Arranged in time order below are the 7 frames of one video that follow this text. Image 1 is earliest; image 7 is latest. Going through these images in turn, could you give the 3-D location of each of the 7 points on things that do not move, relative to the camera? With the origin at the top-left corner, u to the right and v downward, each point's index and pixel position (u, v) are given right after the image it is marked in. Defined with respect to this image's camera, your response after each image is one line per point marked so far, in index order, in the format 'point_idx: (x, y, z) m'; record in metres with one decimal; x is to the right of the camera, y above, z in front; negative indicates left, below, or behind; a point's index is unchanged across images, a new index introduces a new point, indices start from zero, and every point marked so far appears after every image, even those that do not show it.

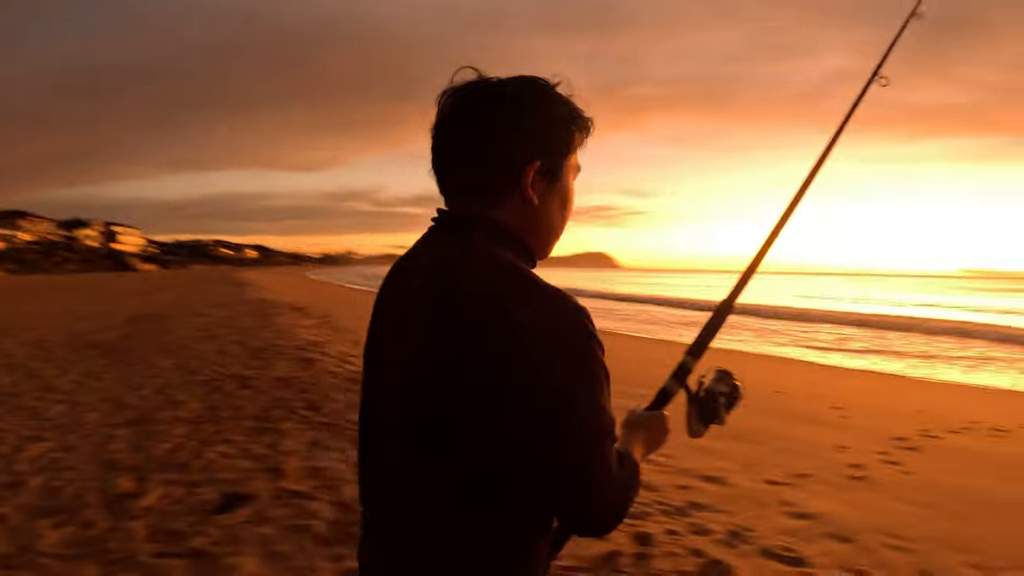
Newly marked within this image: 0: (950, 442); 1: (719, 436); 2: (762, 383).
0: (+4.0, -1.4, +6.8) m
1: (+1.8, -1.4, +6.9) m
2: (+3.7, -1.5, +11.3) m
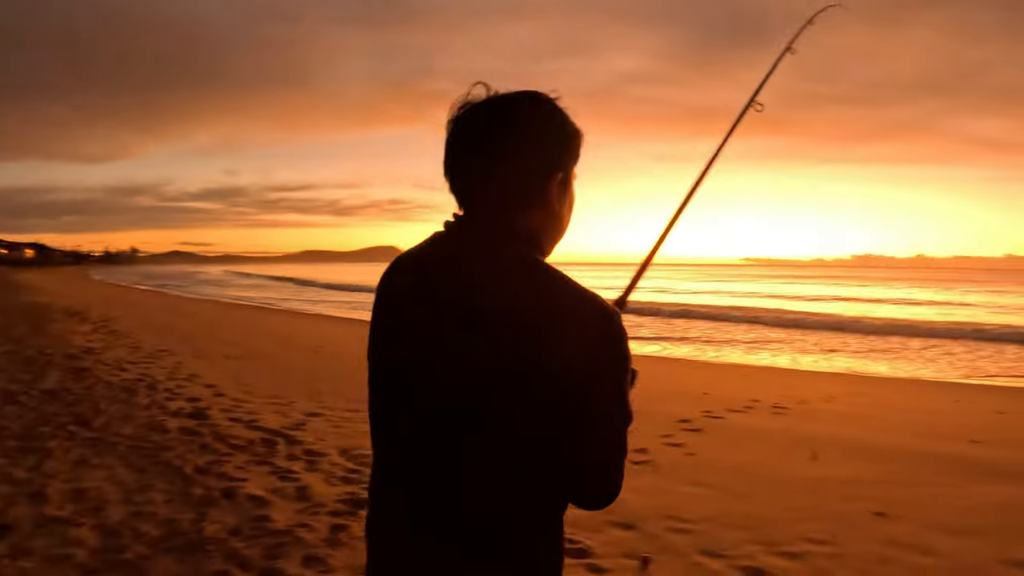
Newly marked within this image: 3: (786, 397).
0: (+1.9, -1.3, +7.1) m
1: (-0.2, -1.3, +6.6) m
2: (+0.4, -1.4, +11.3) m
3: (+3.3, -1.4, +9.1) m
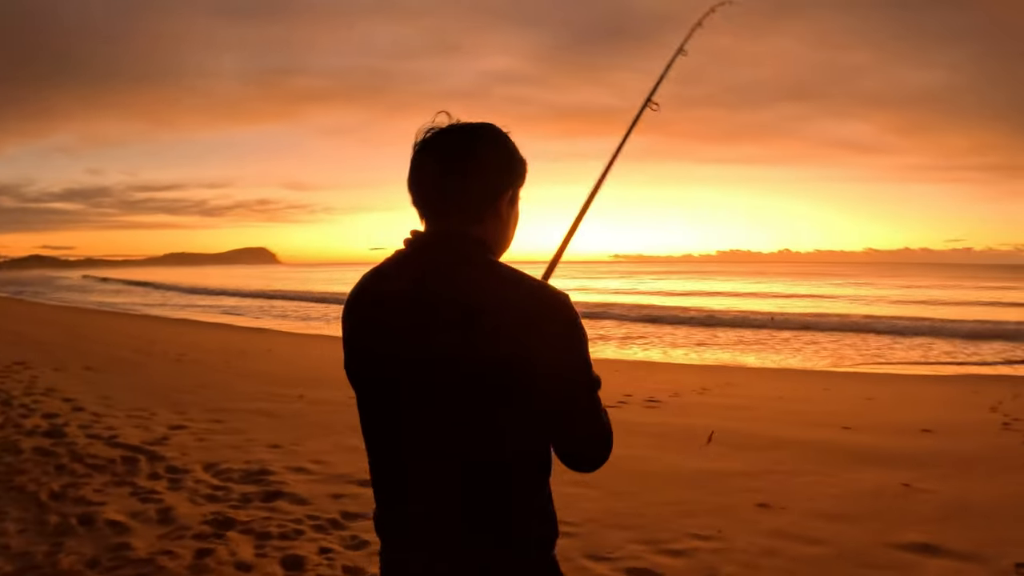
0: (+0.8, -1.3, +7.1) m
1: (-1.2, -1.3, +6.3) m
2: (-1.4, -1.3, +11.1) m
3: (+1.8, -1.4, +9.3) m
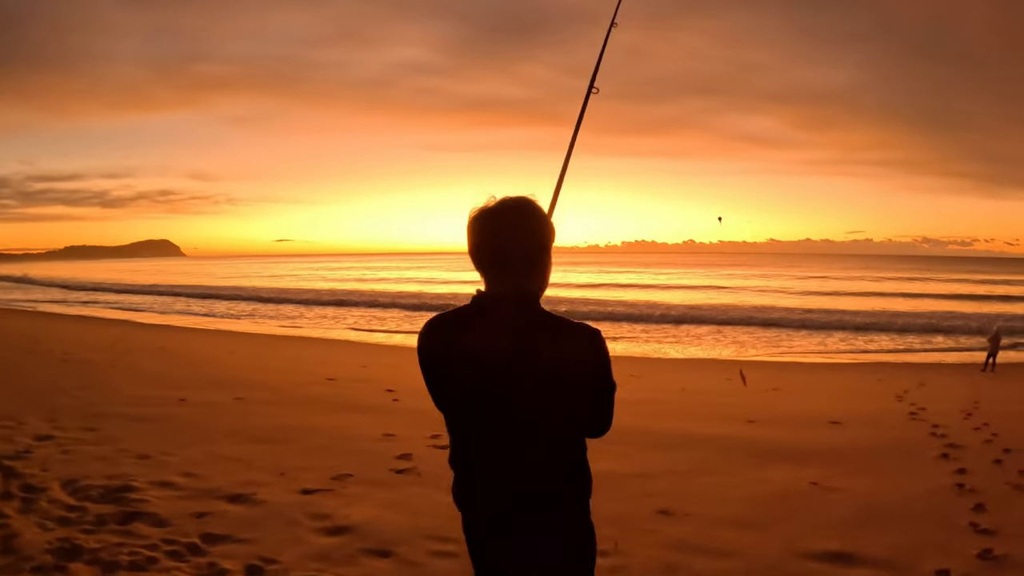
0: (-0.1, -1.2, +6.8) m
1: (-2.1, -1.2, +5.7) m
2: (-2.7, -1.2, +10.4) m
3: (+0.6, -1.2, +9.1) m
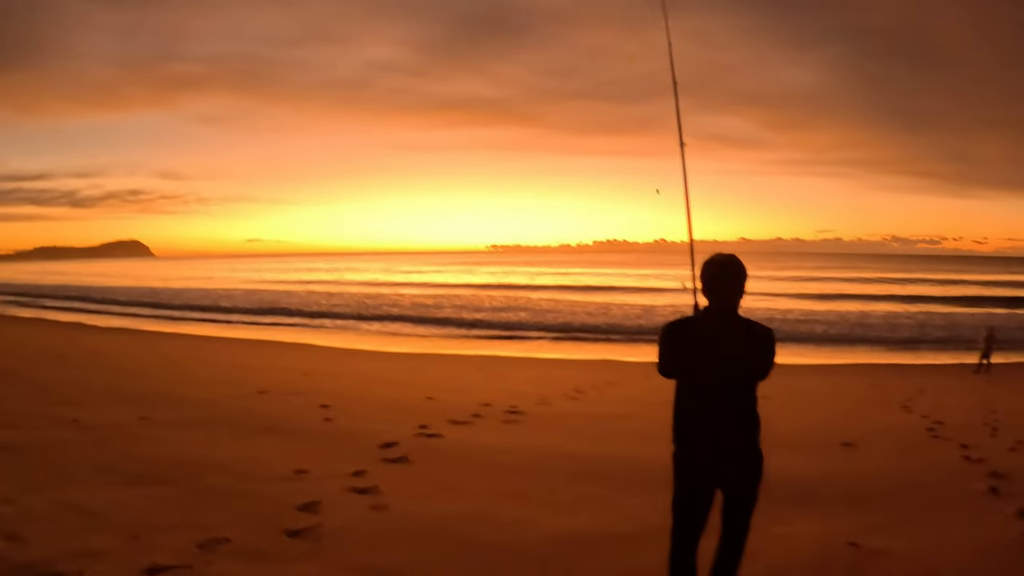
0: (-0.5, -1.1, +5.6) m
1: (-2.4, -1.2, +4.5) m
2: (-3.2, -1.2, +9.2) m
3: (+0.2, -1.2, +7.9) m
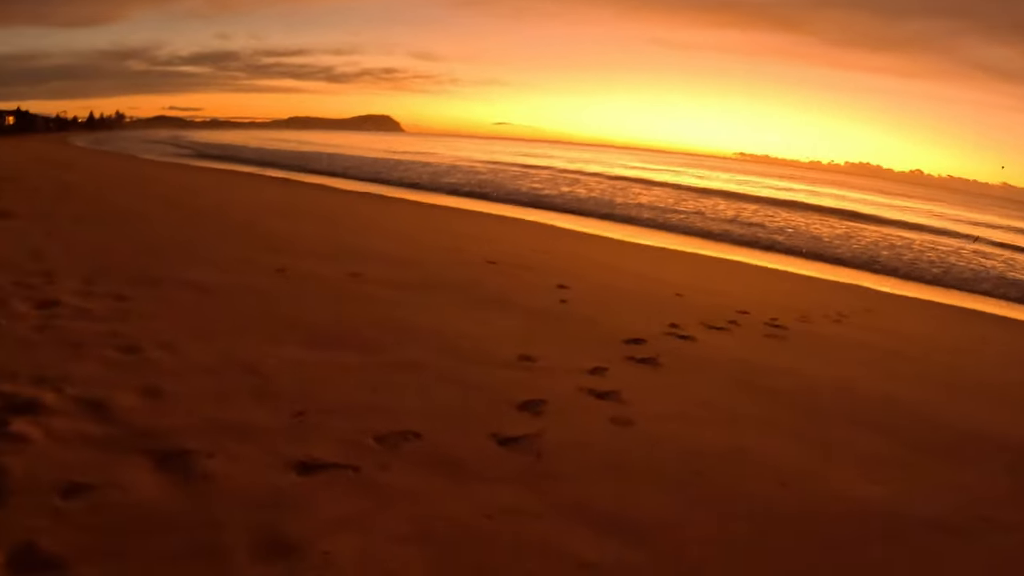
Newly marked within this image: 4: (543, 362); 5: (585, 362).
0: (+1.1, -0.3, +4.2) m
1: (-1.0, -0.2, +3.7) m
2: (-0.5, +0.4, +8.4) m
3: (+2.4, -0.2, +6.3) m
4: (+0.1, -0.3, +3.2) m
5: (+0.3, -0.4, +3.3) m
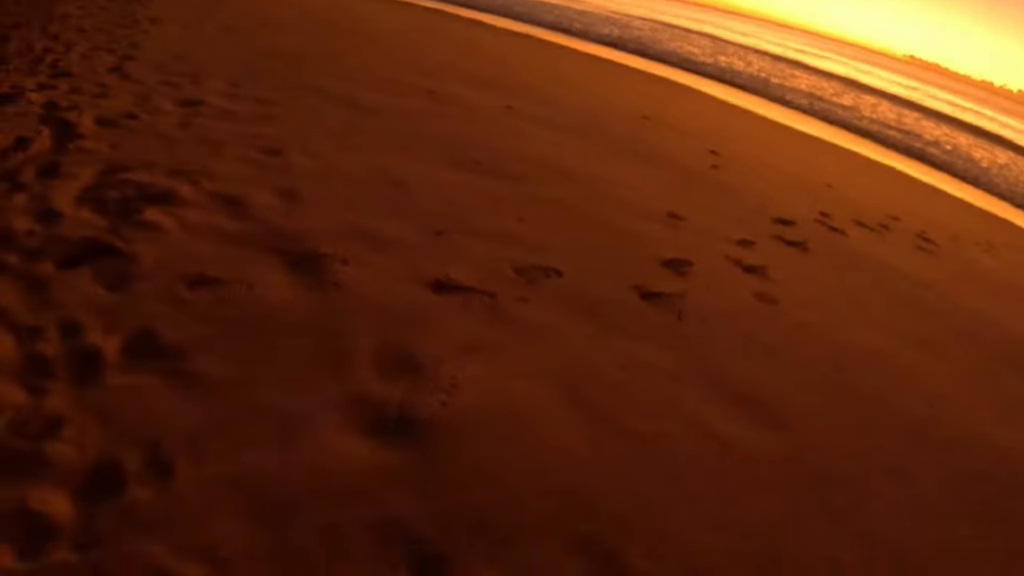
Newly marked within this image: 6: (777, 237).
0: (+1.8, +0.3, +3.8) m
1: (-0.3, +0.6, +3.6) m
2: (+0.9, +1.9, +8.0) m
3: (+3.4, +0.5, +5.7) m
4: (+0.7, +0.2, +3.0) m
5: (+0.9, +0.2, +3.0) m
6: (+1.2, +0.2, +3.2) m
